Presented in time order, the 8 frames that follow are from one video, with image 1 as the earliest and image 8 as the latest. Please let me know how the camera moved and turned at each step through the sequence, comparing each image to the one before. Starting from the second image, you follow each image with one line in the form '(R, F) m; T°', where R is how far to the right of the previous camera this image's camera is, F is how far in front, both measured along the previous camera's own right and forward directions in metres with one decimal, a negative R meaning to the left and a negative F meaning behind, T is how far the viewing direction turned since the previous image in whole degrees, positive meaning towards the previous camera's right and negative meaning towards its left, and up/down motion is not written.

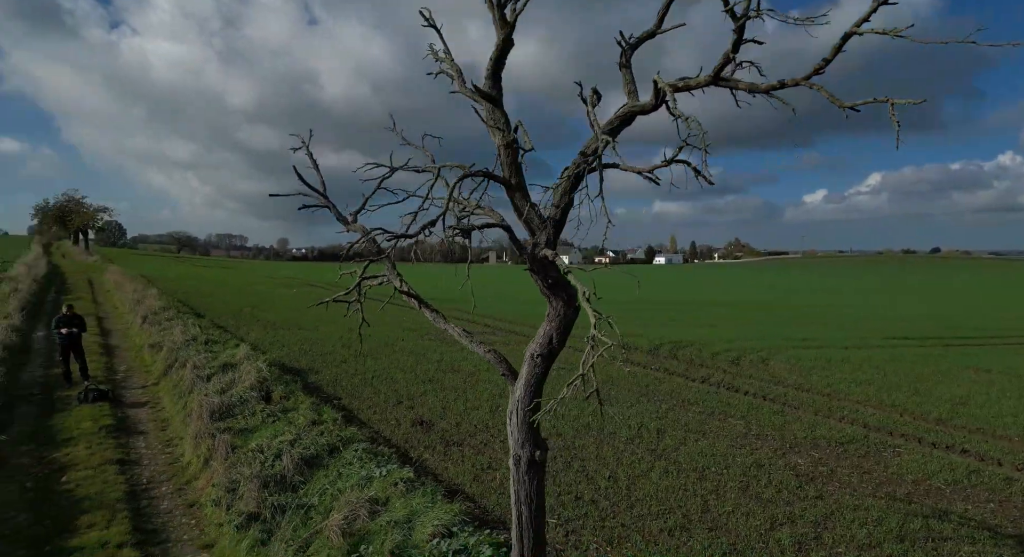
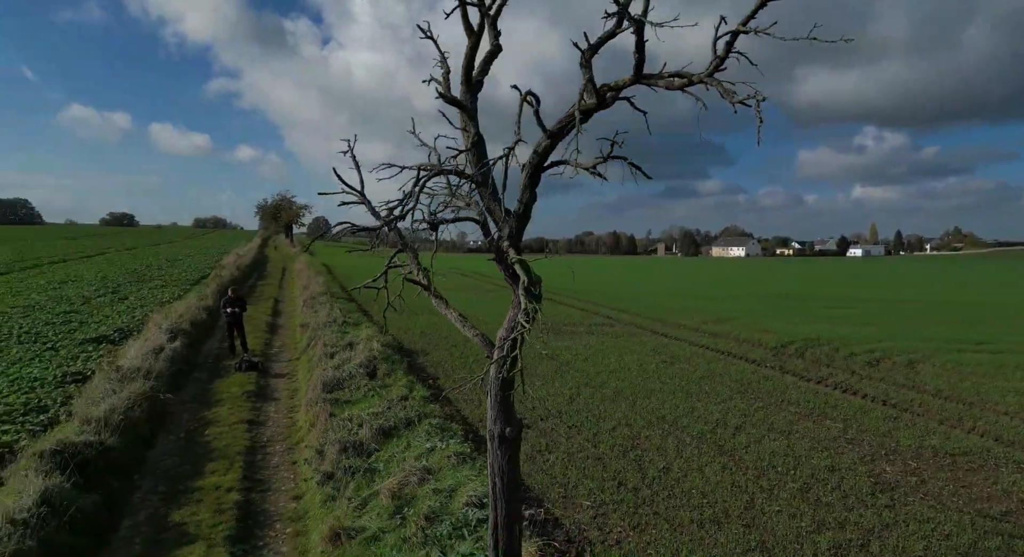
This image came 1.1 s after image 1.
(+1.7, -0.2) m; -14°
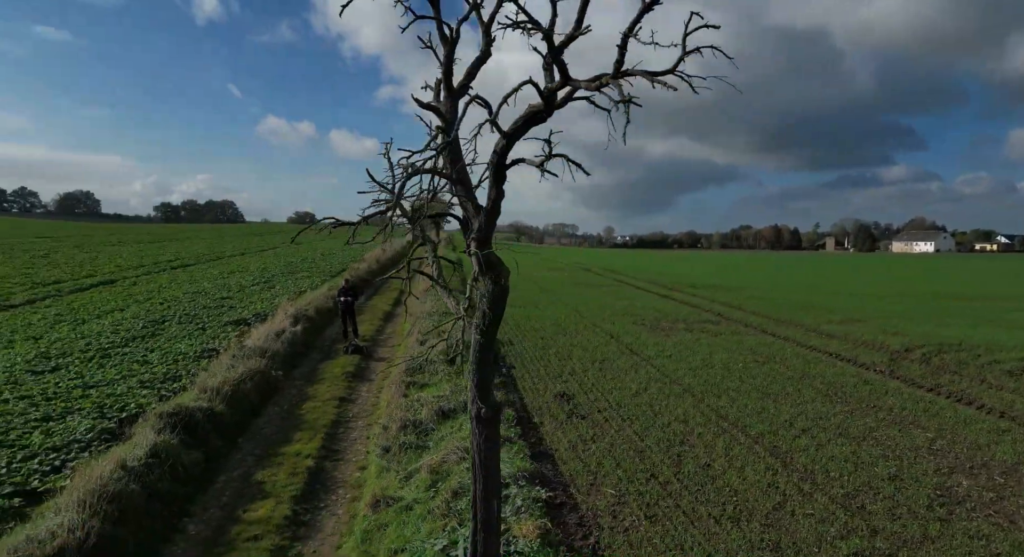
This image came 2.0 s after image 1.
(+1.6, -0.2) m; -12°
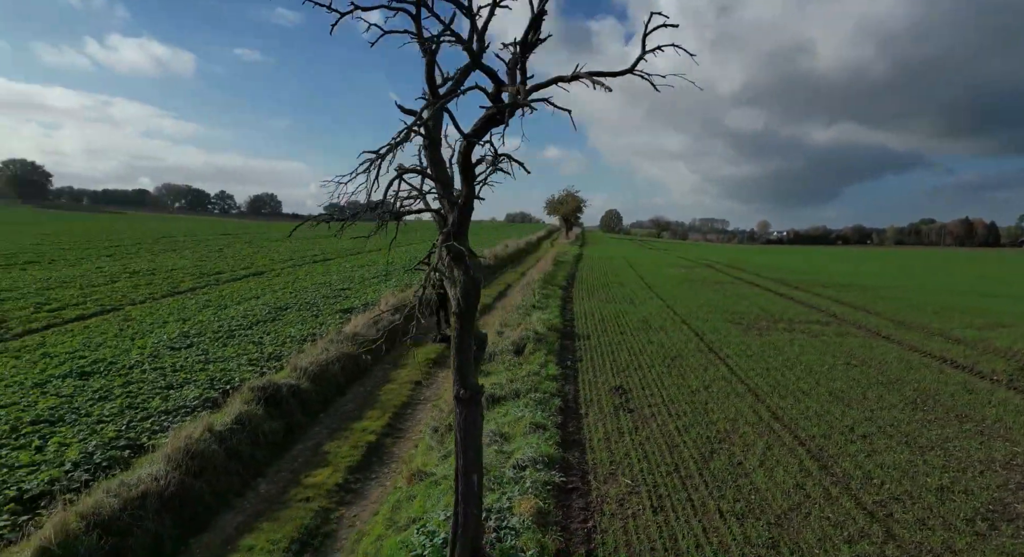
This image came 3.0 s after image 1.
(+1.6, -0.3) m; -11°
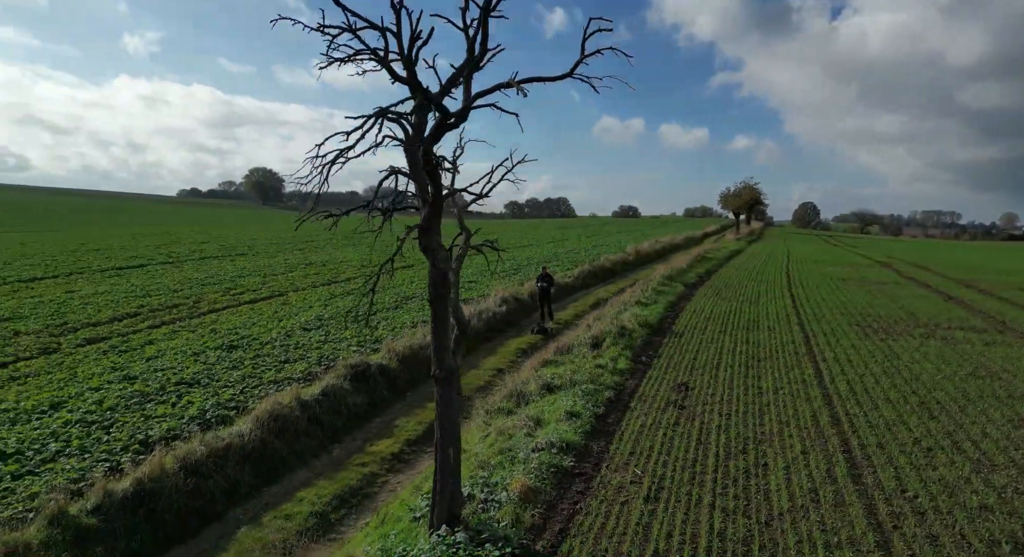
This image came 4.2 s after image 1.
(+2.1, -0.3) m; -14°
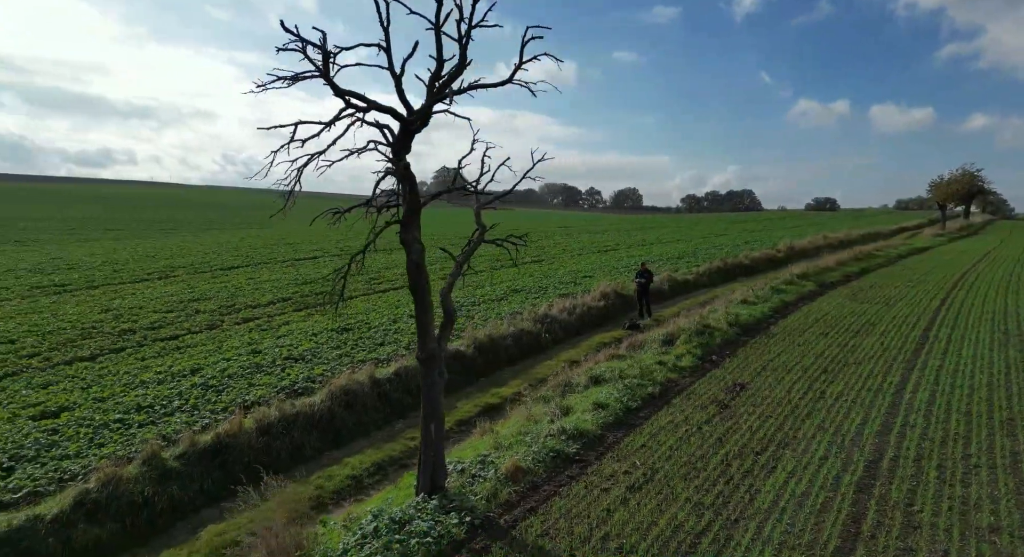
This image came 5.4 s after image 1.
(+2.2, -0.3) m; -13°
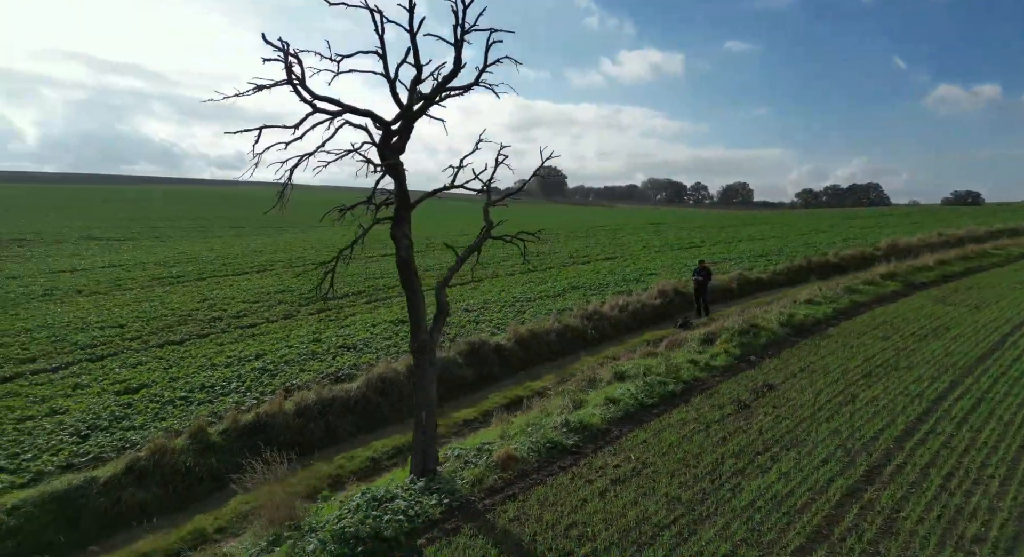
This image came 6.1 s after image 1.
(+1.4, -0.2) m; -8°
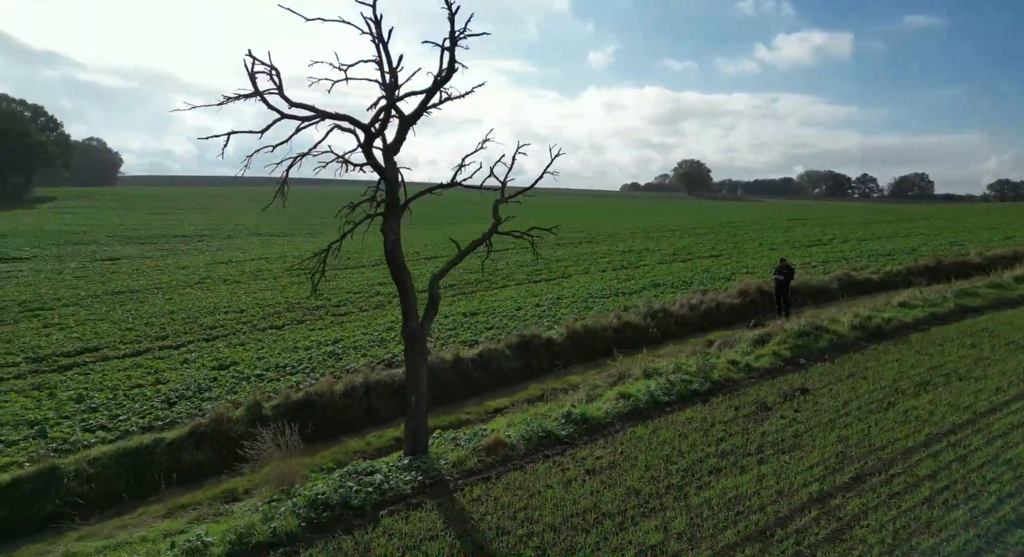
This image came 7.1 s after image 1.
(+2.0, -0.3) m; -10°
